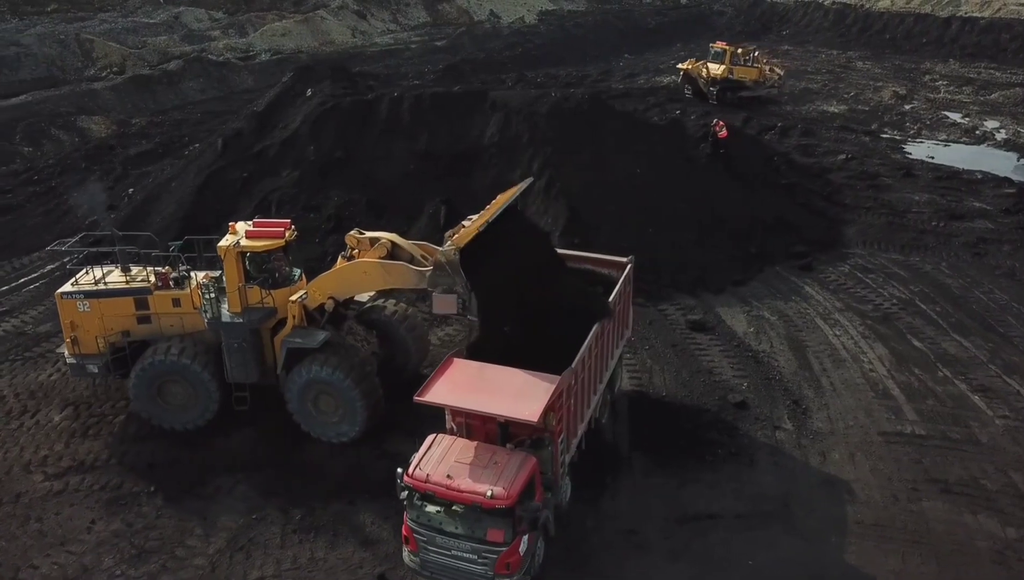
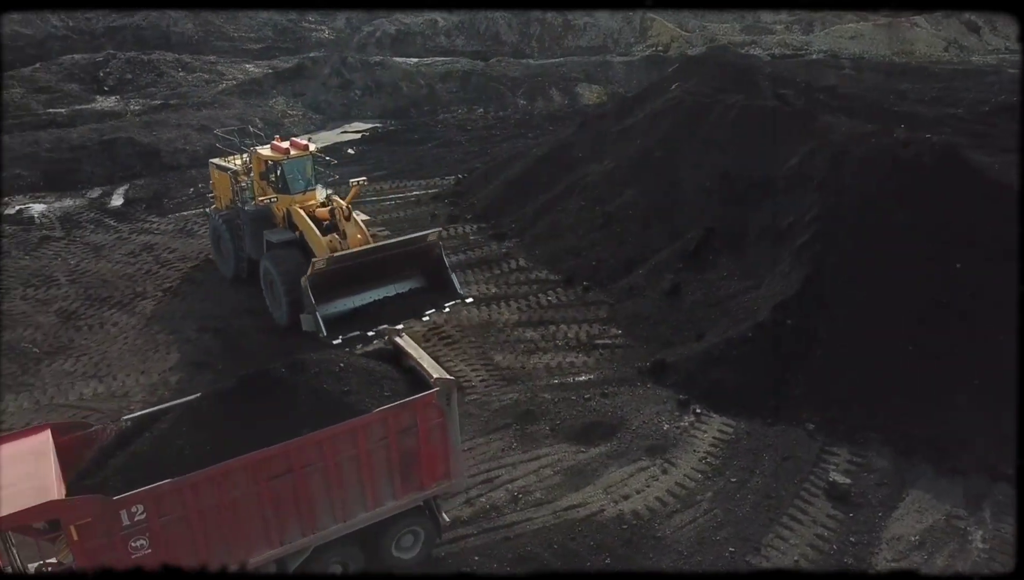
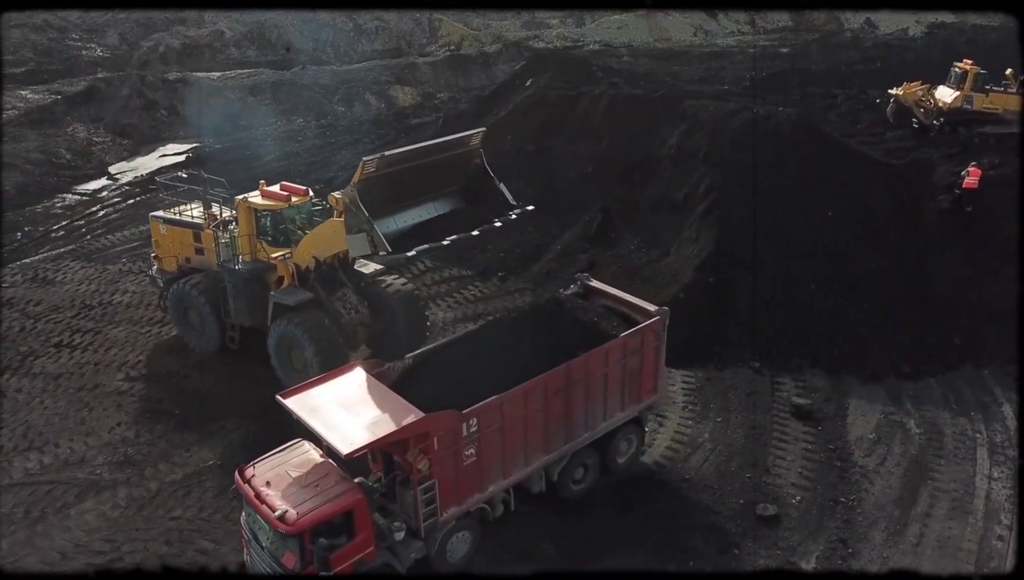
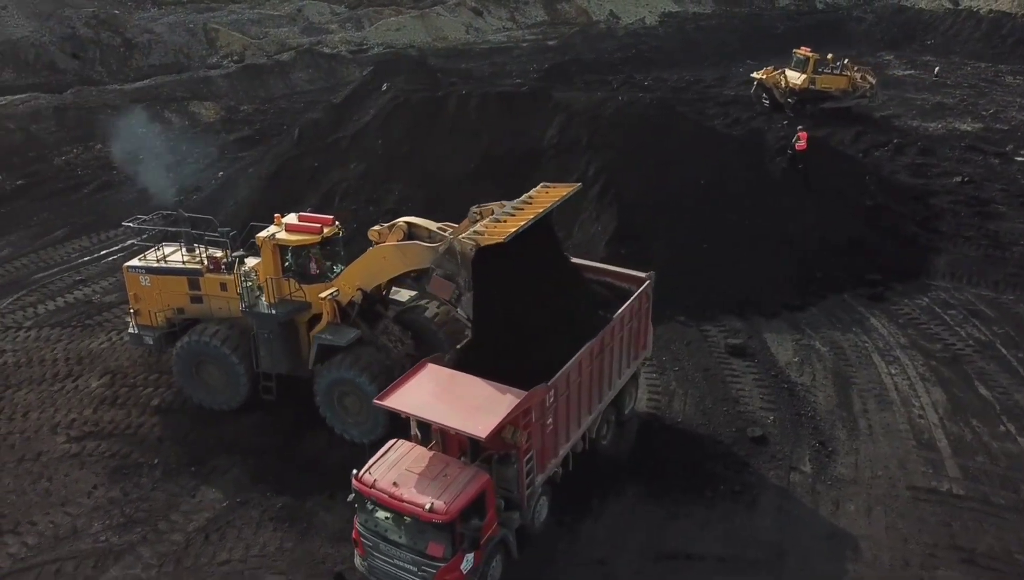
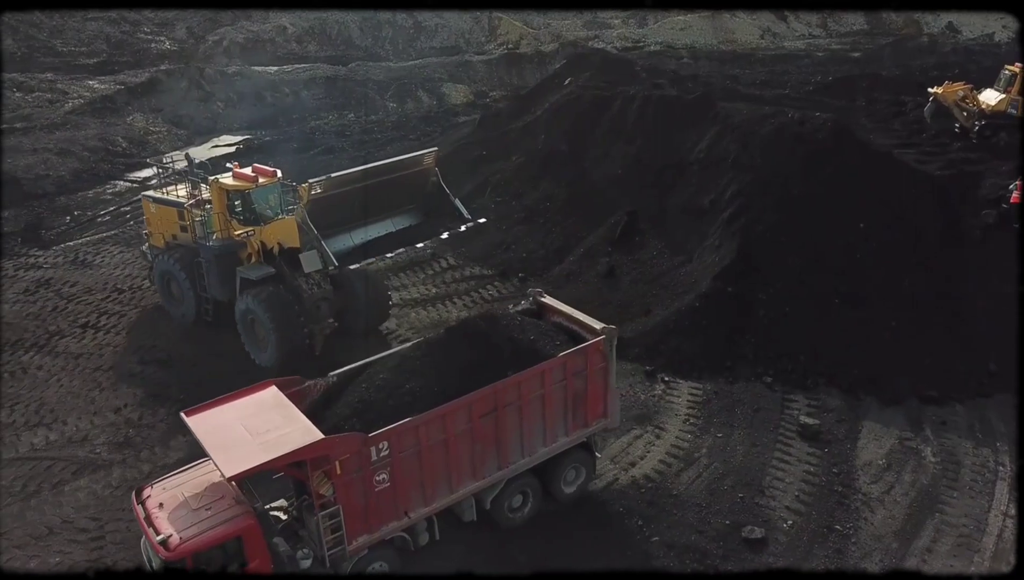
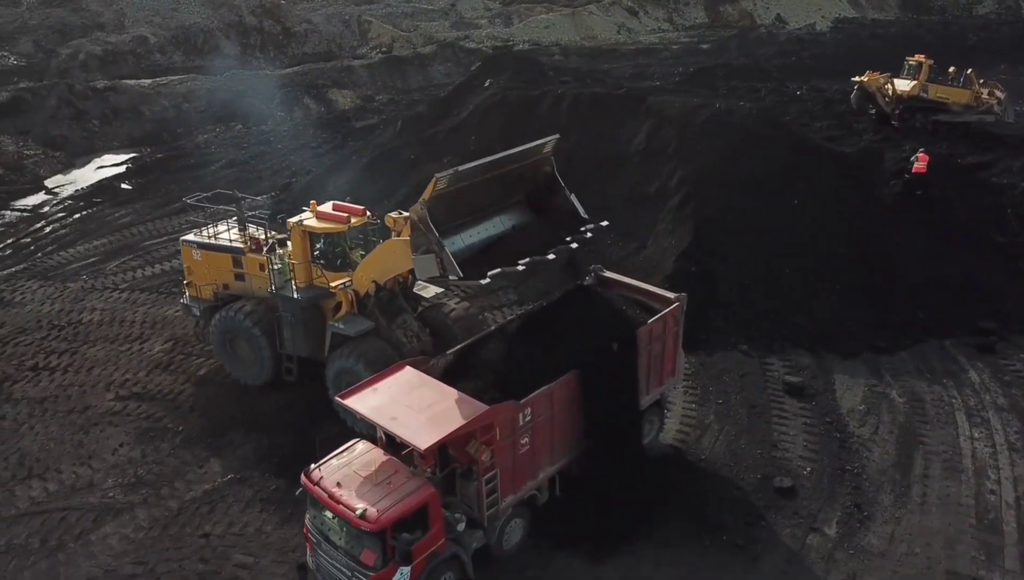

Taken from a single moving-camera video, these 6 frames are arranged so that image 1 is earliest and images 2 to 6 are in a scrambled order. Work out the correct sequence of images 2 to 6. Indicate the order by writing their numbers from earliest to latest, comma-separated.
4, 6, 3, 5, 2
